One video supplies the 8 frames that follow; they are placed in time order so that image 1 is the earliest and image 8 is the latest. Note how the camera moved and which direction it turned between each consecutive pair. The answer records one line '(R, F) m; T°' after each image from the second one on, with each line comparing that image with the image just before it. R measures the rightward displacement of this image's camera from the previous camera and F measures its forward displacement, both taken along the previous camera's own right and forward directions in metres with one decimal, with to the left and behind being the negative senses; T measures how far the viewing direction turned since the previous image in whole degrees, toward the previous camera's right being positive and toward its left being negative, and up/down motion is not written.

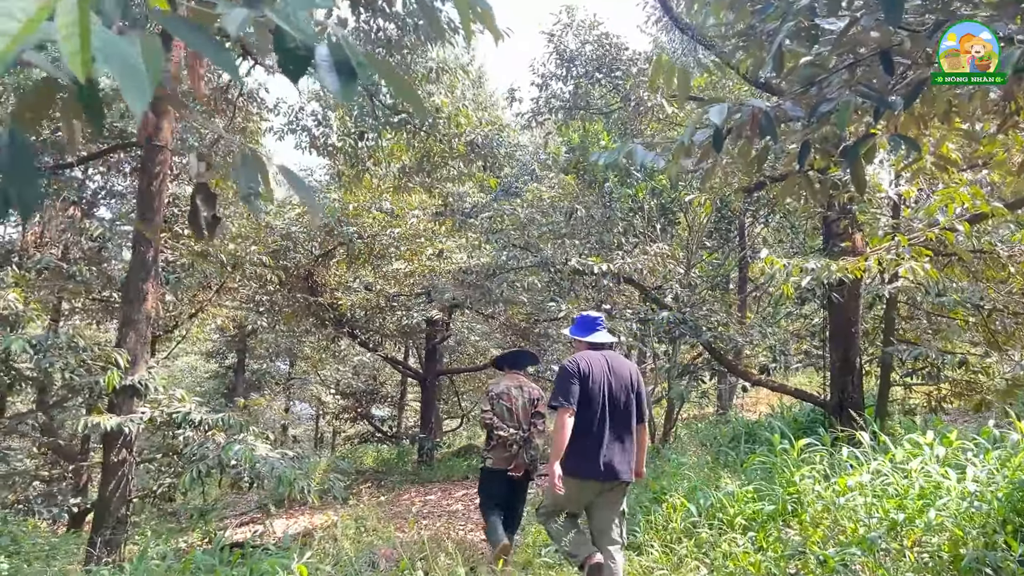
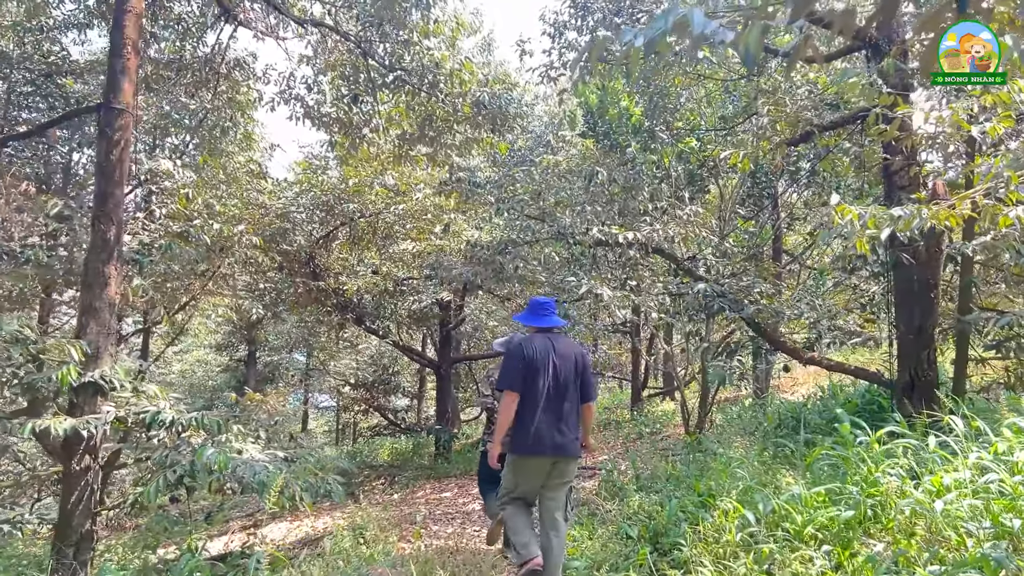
(0.0, +0.7) m; -1°
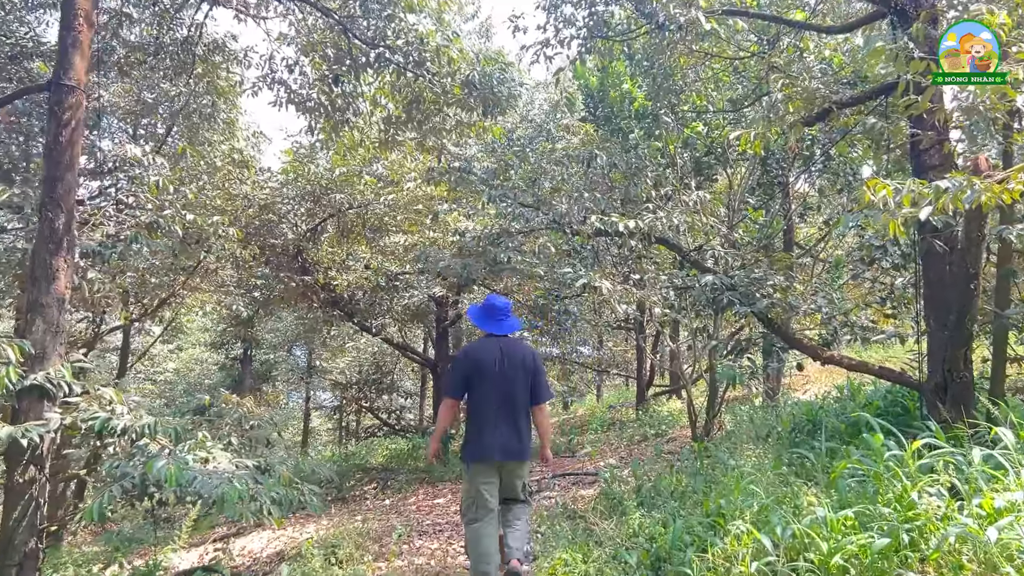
(+0.1, +0.4) m; 0°
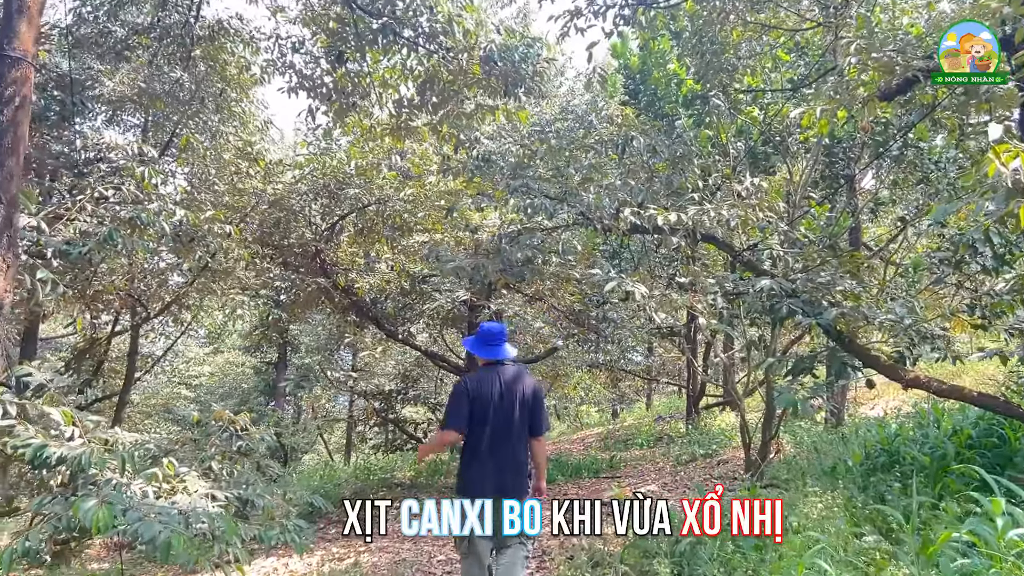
(+0.2, +0.7) m; -4°
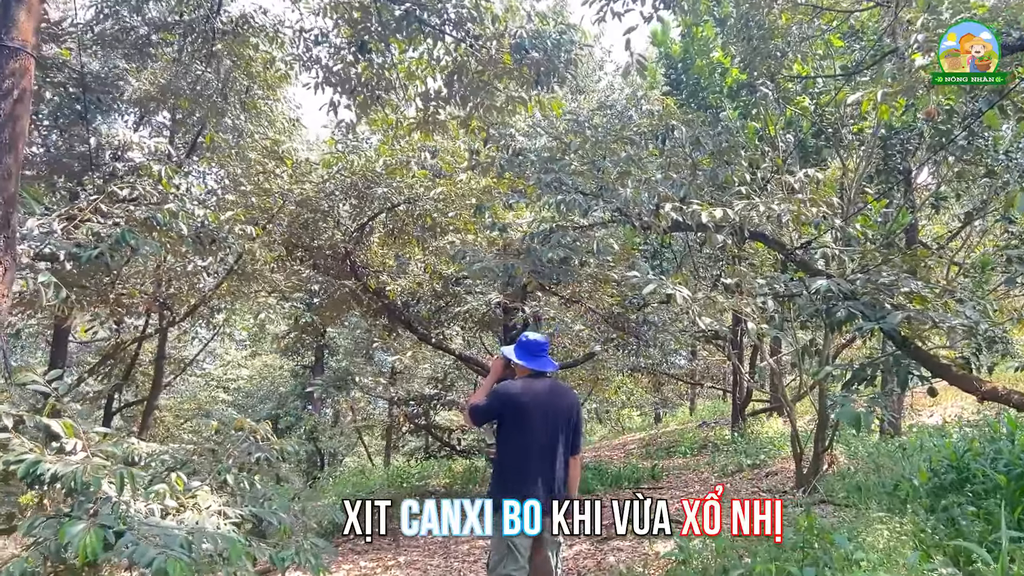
(0.0, +0.3) m; -3°
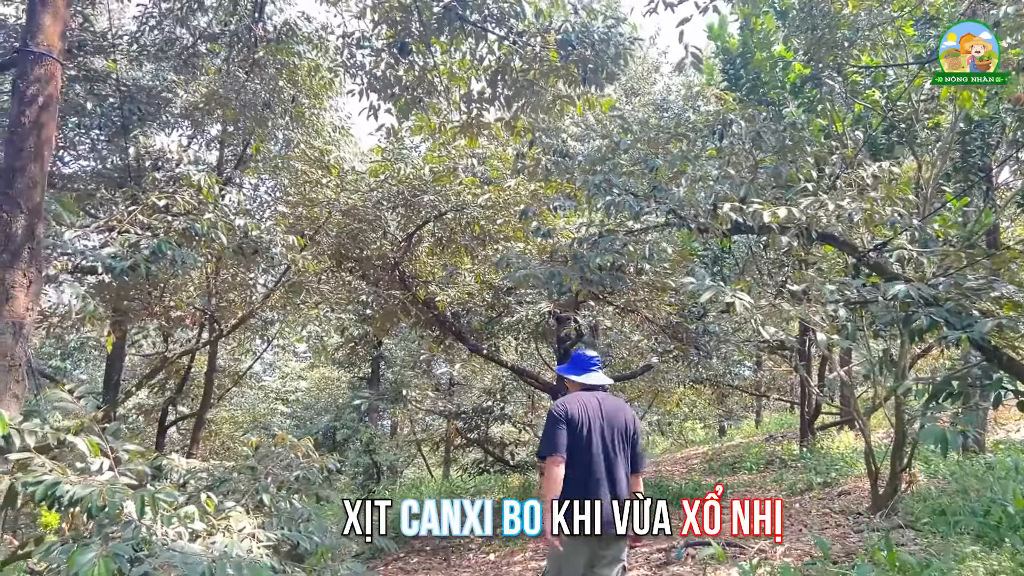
(+0.1, +0.3) m; -4°
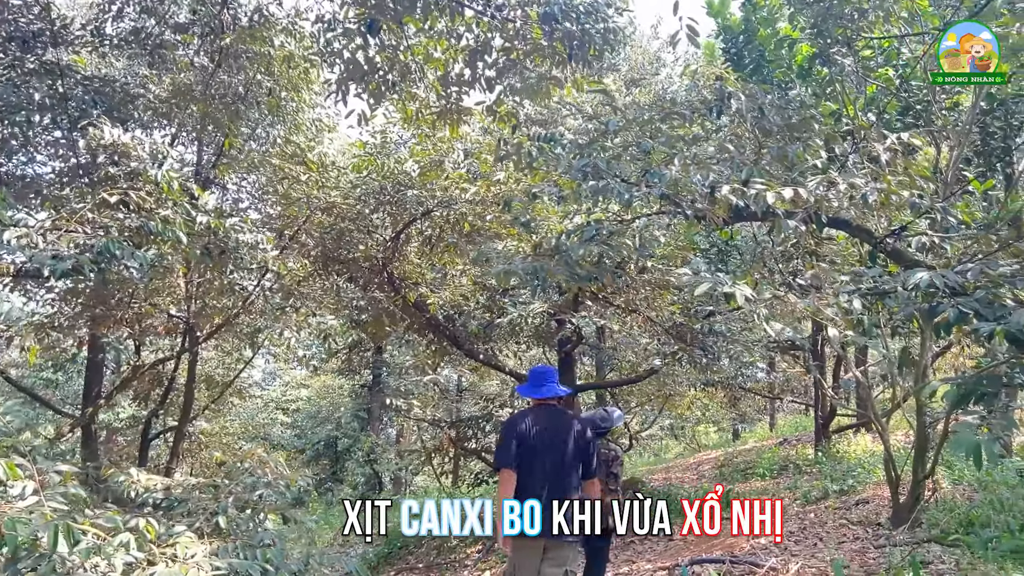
(+0.1, +0.4) m; -1°
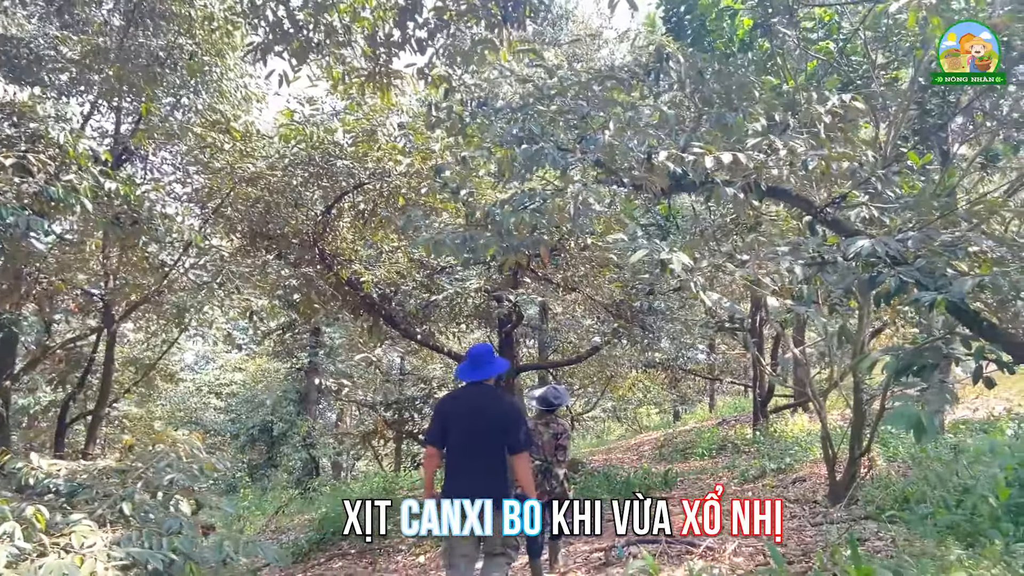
(+0.1, +0.2) m; +4°
